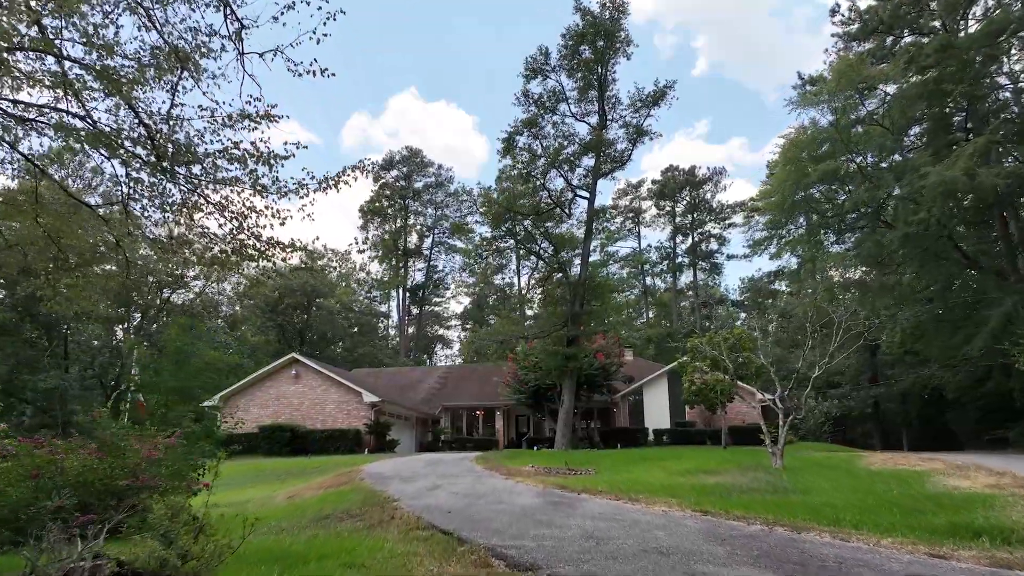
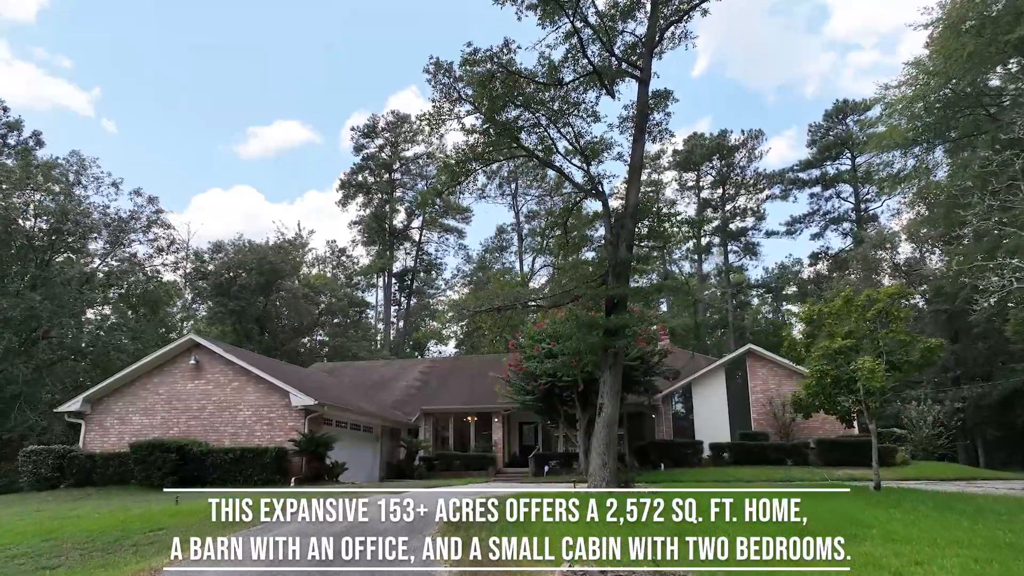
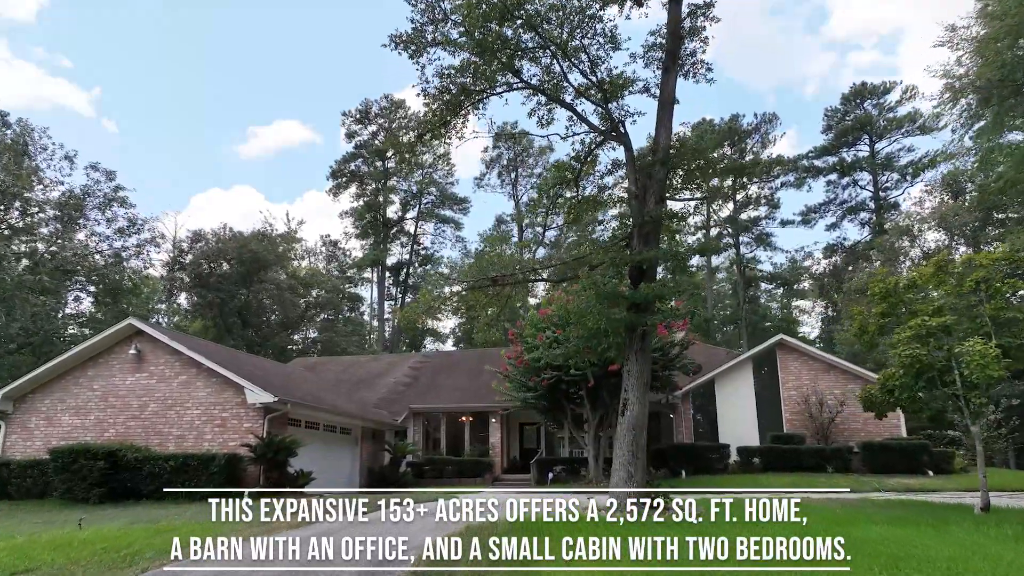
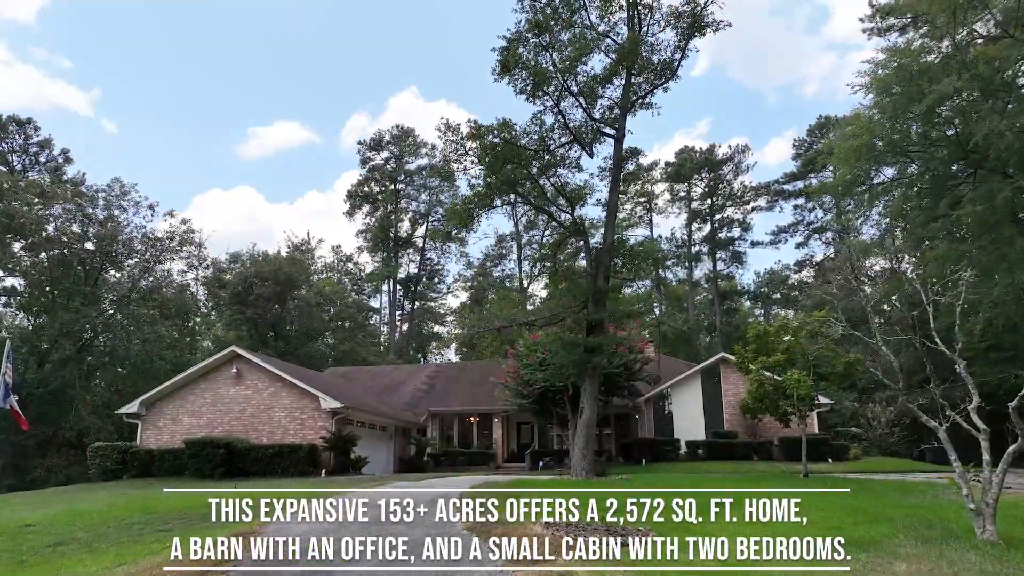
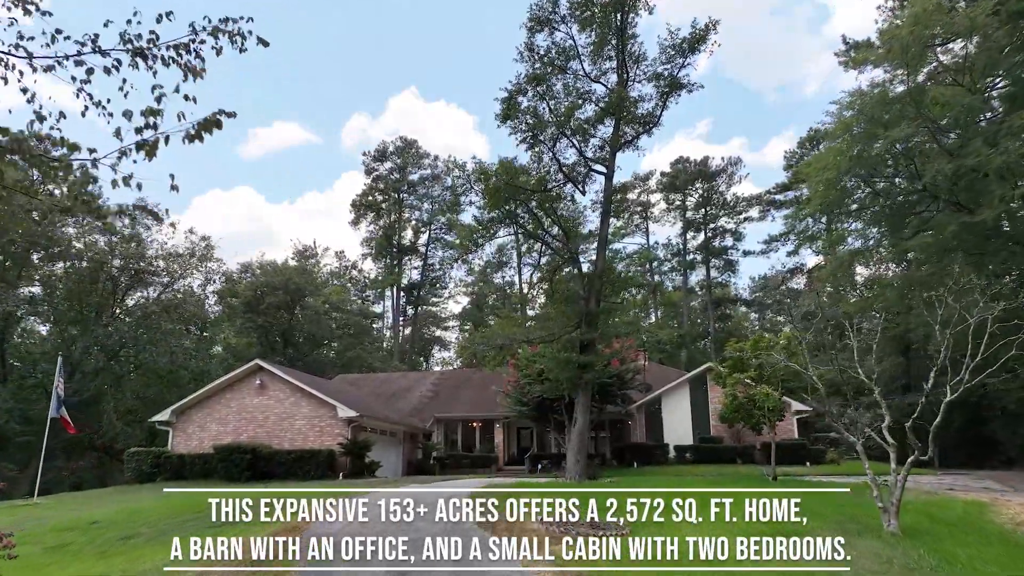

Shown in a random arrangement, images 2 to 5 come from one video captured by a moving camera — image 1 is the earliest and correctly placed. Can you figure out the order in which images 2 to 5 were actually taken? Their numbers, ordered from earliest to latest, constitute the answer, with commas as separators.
5, 4, 2, 3
